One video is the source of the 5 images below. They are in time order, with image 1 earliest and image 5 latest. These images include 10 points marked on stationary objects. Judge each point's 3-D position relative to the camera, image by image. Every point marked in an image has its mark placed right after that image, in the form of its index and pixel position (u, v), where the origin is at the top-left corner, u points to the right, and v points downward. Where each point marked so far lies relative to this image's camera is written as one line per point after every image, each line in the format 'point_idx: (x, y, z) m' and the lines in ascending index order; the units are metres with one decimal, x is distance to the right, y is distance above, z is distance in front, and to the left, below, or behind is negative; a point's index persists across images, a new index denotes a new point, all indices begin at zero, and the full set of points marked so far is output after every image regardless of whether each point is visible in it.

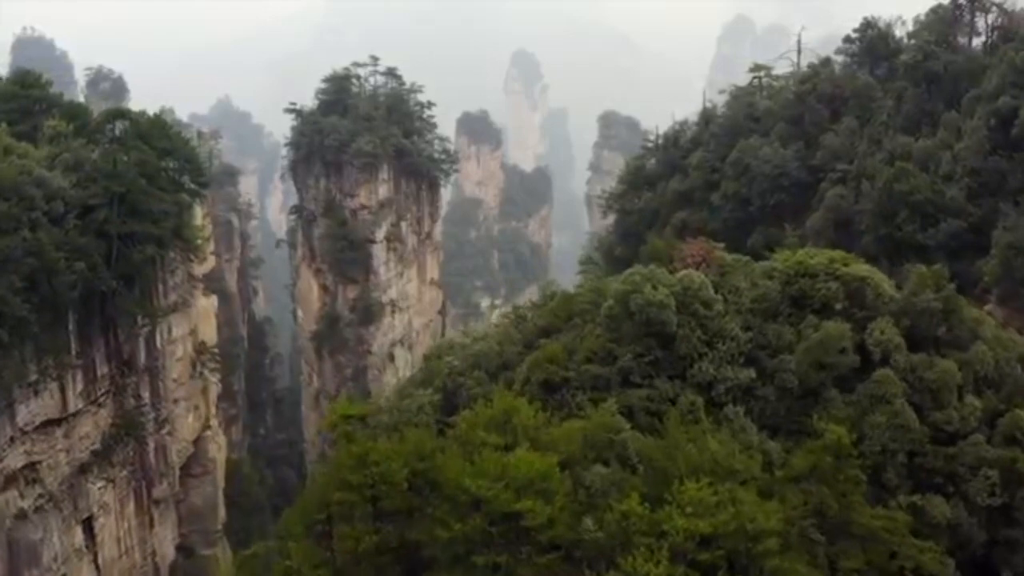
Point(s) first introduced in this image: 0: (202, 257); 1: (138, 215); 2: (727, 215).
0: (-4.6, +0.4, +15.8) m
1: (-4.8, +0.9, +13.5) m
2: (+3.1, +1.1, +15.2) m
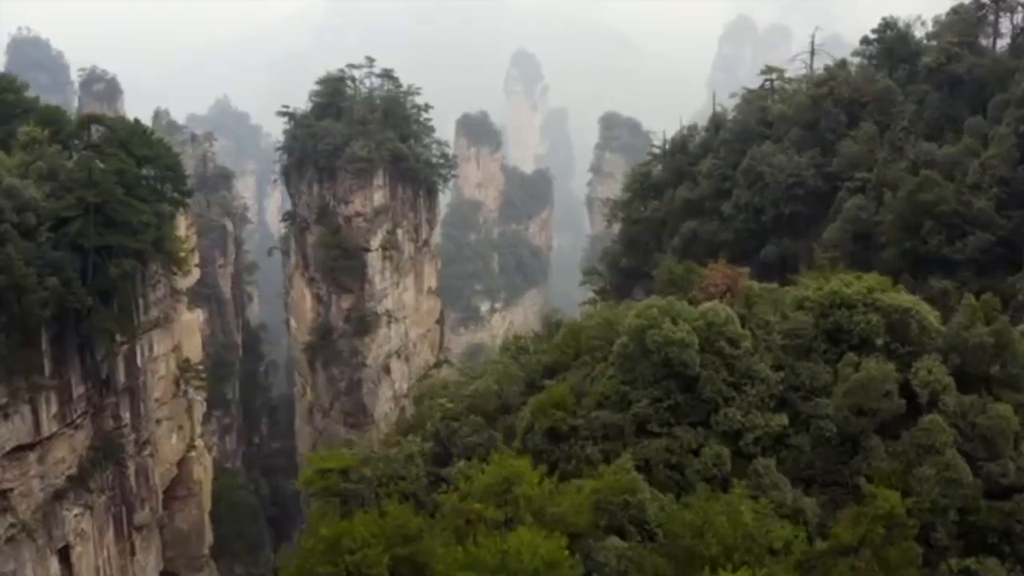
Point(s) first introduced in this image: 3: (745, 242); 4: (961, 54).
0: (-4.6, +0.3, +15.0) m
1: (-4.8, +0.7, +12.7) m
2: (+3.1, +0.9, +14.5) m
3: (+3.2, +0.6, +14.6) m
4: (+6.0, +3.1, +14.2) m
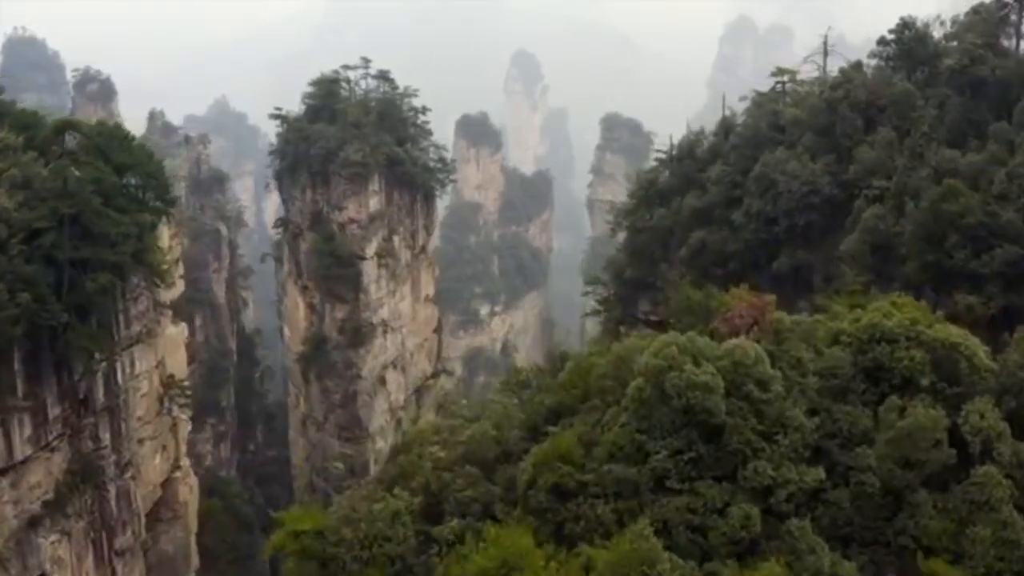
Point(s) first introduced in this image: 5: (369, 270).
0: (-4.6, +0.1, +14.3) m
1: (-4.8, +0.6, +12.1) m
2: (+3.1, +0.7, +13.8) m
3: (+3.2, +0.5, +13.9) m
4: (+6.0, +2.9, +13.5) m
5: (-2.7, +0.3, +19.9) m
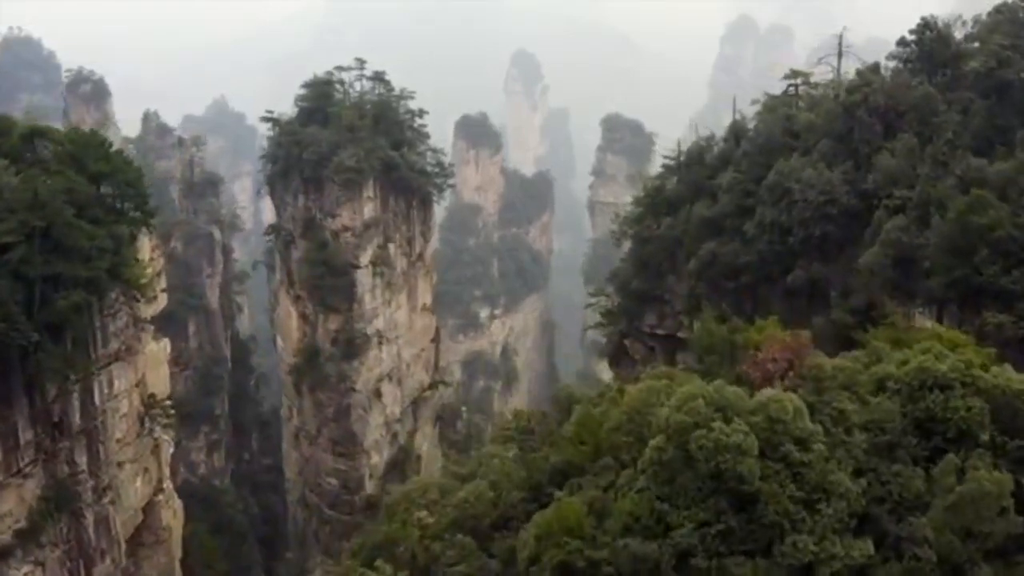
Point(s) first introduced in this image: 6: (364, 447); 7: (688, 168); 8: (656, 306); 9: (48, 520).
0: (-4.6, -0.1, +13.6) m
1: (-4.8, +0.4, +11.3) m
2: (+3.1, +0.5, +13.0) m
3: (+3.2, +0.3, +13.2) m
4: (+6.0, +2.8, +12.7) m
5: (-2.7, +0.2, +19.1) m
6: (-2.7, -2.9, +19.5) m
7: (+2.5, +1.7, +15.1) m
8: (+2.0, -0.3, +14.9) m
9: (-5.2, -2.6, +11.9) m
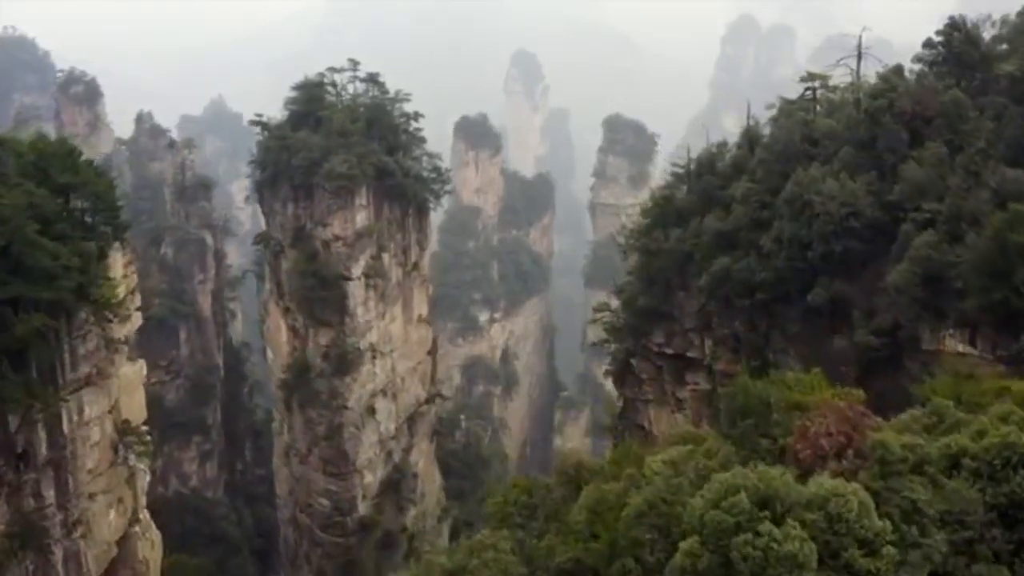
0: (-4.6, -0.3, +12.7) m
1: (-4.8, +0.2, +10.5) m
2: (+3.1, +0.3, +12.2) m
3: (+3.2, +0.1, +12.3) m
4: (+6.0, +2.5, +11.9) m
5: (-2.7, -0.1, +18.3) m
6: (-2.7, -3.1, +18.6) m
7: (+2.5, +1.5, +14.2) m
8: (+2.0, -0.5, +14.0) m
9: (-5.2, -2.8, +11.0) m
